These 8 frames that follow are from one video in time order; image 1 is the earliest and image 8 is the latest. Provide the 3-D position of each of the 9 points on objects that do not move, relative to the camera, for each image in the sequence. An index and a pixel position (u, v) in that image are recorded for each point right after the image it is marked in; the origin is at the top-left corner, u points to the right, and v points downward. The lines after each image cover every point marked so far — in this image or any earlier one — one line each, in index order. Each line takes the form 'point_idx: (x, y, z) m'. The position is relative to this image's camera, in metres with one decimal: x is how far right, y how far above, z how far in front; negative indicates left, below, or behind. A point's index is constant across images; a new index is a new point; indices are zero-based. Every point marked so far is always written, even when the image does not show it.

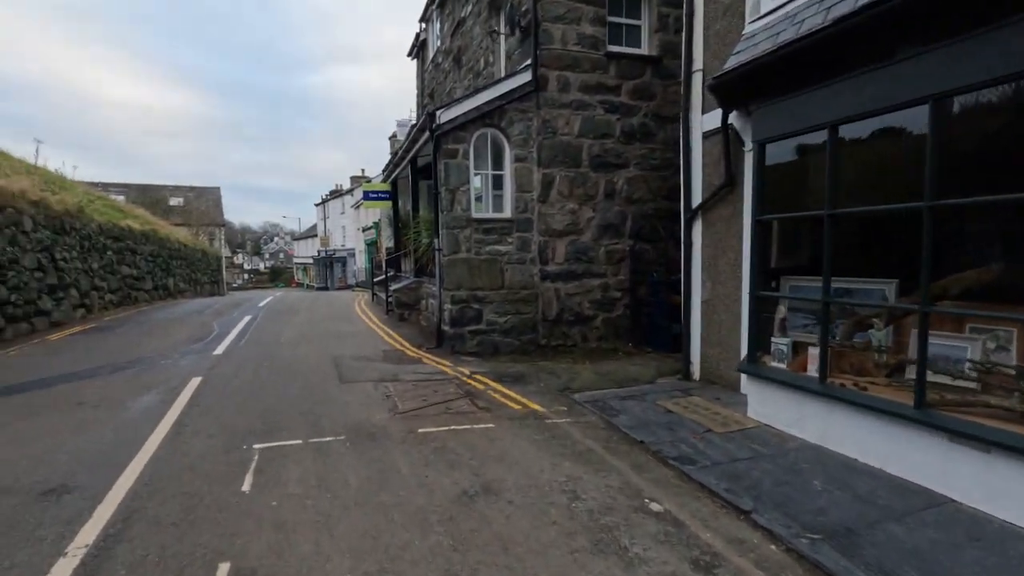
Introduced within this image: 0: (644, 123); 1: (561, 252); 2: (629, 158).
0: (+3.0, +3.7, +11.9) m
1: (+1.1, +0.8, +11.5) m
2: (+2.6, +2.9, +11.9) m
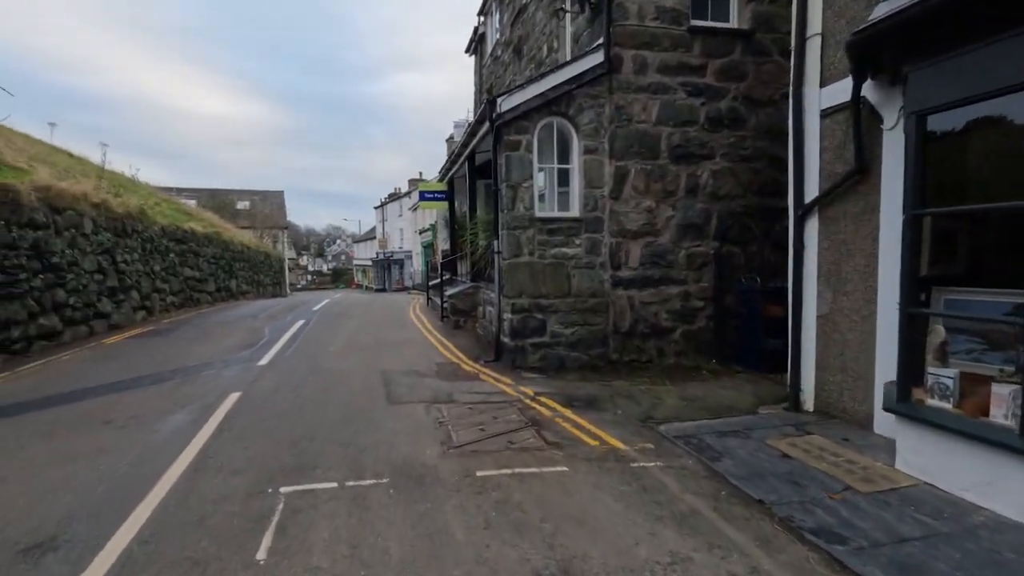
0: (+4.3, +3.5, +10.4) m
1: (+2.4, +0.6, +10.1) m
2: (+4.0, +2.7, +10.4) m
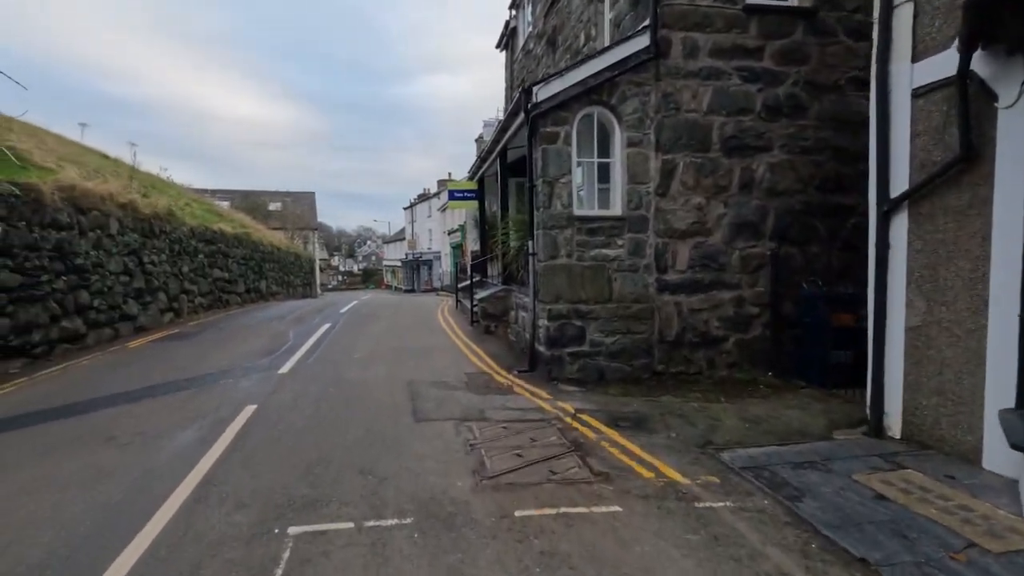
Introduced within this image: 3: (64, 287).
0: (+5.0, +3.4, +9.4) m
1: (+3.0, +0.5, +9.2) m
2: (+4.6, +2.6, +9.4) m
3: (-8.9, 0.0, +10.6) m
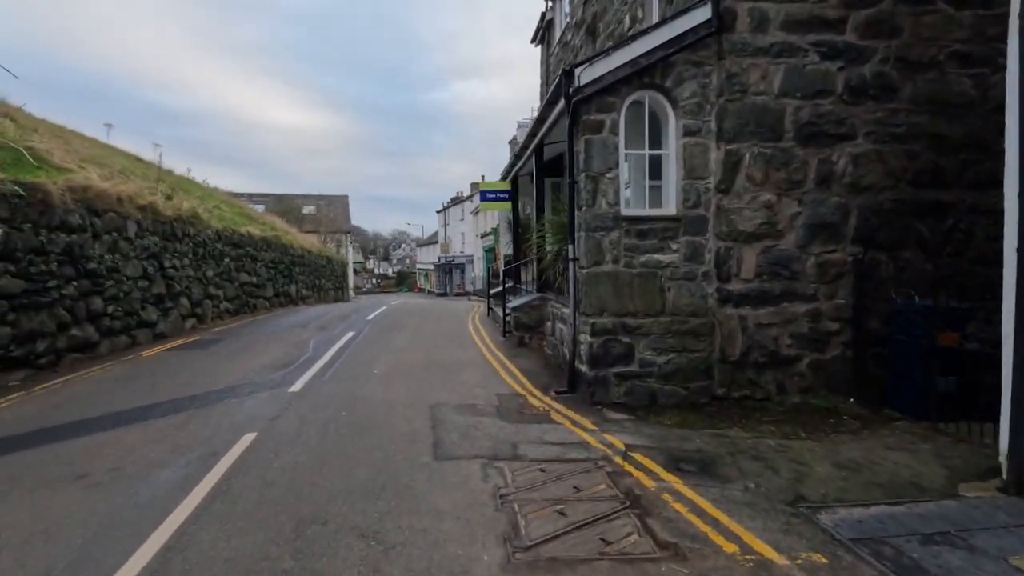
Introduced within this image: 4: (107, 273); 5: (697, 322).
0: (+5.6, +3.3, +8.0) m
1: (+3.6, +0.4, +7.9) m
2: (+5.2, +2.5, +8.0) m
3: (-8.3, -0.1, +10.0) m
4: (-8.4, +0.3, +11.1) m
5: (+2.8, -0.5, +7.9) m
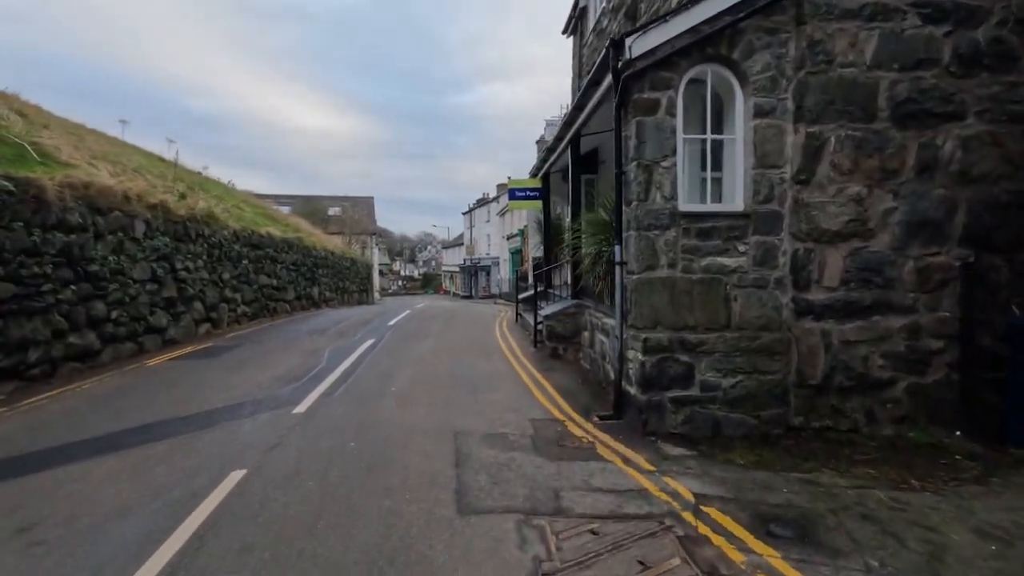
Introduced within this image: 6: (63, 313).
0: (+6.1, +3.1, +6.6) m
1: (+4.0, +0.2, +6.6) m
2: (+5.7, +2.3, +6.6) m
3: (-7.7, -0.2, +9.3) m
4: (-7.8, +0.2, +10.3) m
5: (+3.2, -0.6, +6.6) m
6: (-7.7, -0.4, +9.1) m
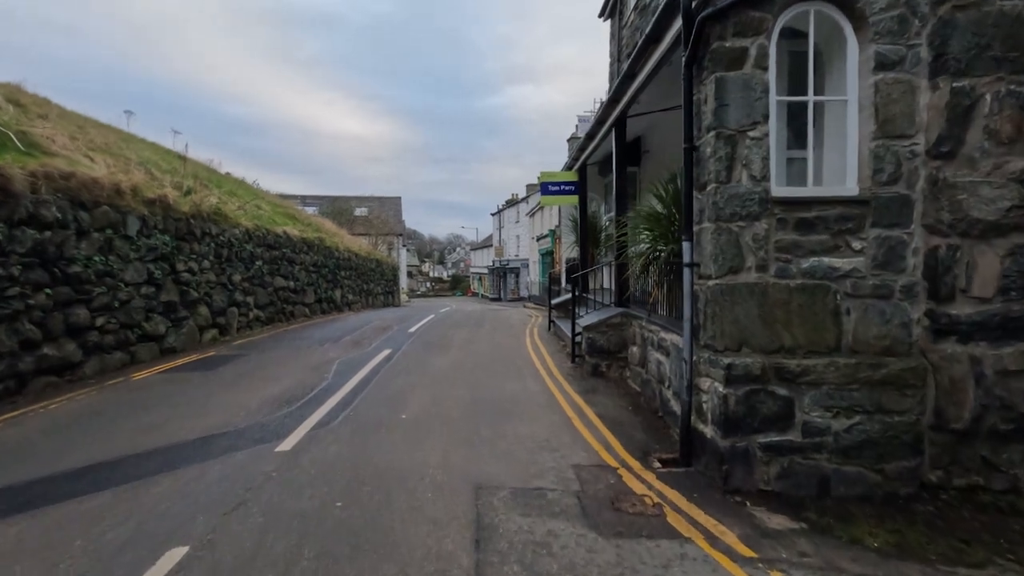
0: (+6.5, +3.0, +4.8) m
1: (+4.4, +0.1, +4.9) m
2: (+6.1, +2.2, +4.8) m
3: (-7.2, -0.2, +8.1) m
4: (-7.2, +0.2, +9.2) m
5: (+3.6, -0.7, +4.9) m
6: (-7.2, -0.5, +7.9) m
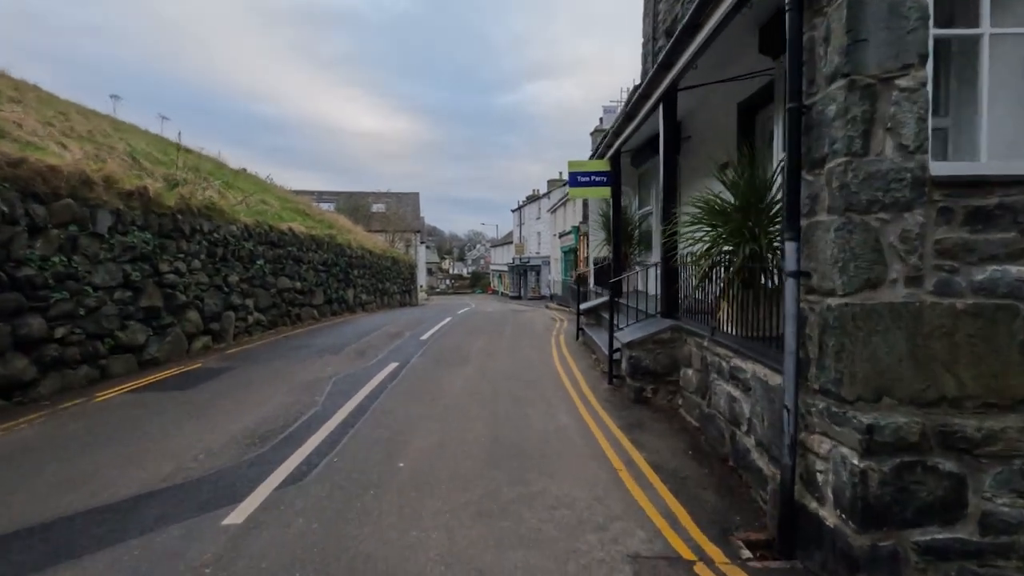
0: (+6.7, +2.9, +3.0) m
1: (+4.6, 0.0, +3.2) m
2: (+6.3, +2.1, +3.0) m
3: (-6.8, -0.3, +6.9) m
4: (-6.8, +0.1, +8.0) m
5: (+3.8, -0.9, +3.3) m
6: (-6.8, -0.6, +6.7) m
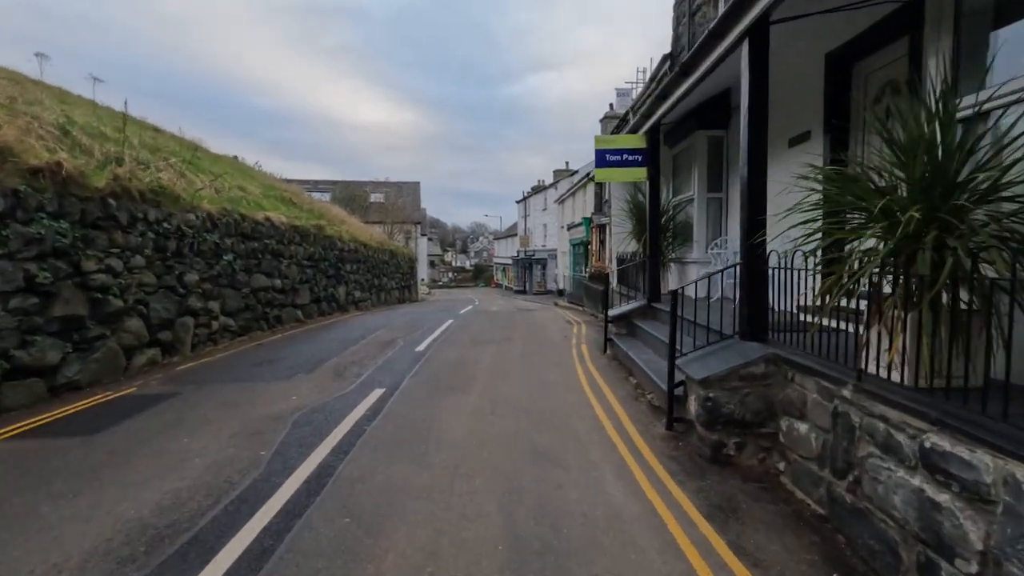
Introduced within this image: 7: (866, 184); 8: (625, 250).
0: (+6.9, +2.7, +0.7) m
1: (+4.9, -0.2, +0.9) m
2: (+6.5, +1.9, +0.7) m
3: (-6.6, -0.4, +4.7) m
4: (-6.6, 0.0, +5.7) m
5: (+4.0, -1.1, +1.0) m
6: (-6.6, -0.7, +4.5) m
7: (+2.5, +0.7, +3.5) m
8: (+2.9, +1.1, +14.2) m
